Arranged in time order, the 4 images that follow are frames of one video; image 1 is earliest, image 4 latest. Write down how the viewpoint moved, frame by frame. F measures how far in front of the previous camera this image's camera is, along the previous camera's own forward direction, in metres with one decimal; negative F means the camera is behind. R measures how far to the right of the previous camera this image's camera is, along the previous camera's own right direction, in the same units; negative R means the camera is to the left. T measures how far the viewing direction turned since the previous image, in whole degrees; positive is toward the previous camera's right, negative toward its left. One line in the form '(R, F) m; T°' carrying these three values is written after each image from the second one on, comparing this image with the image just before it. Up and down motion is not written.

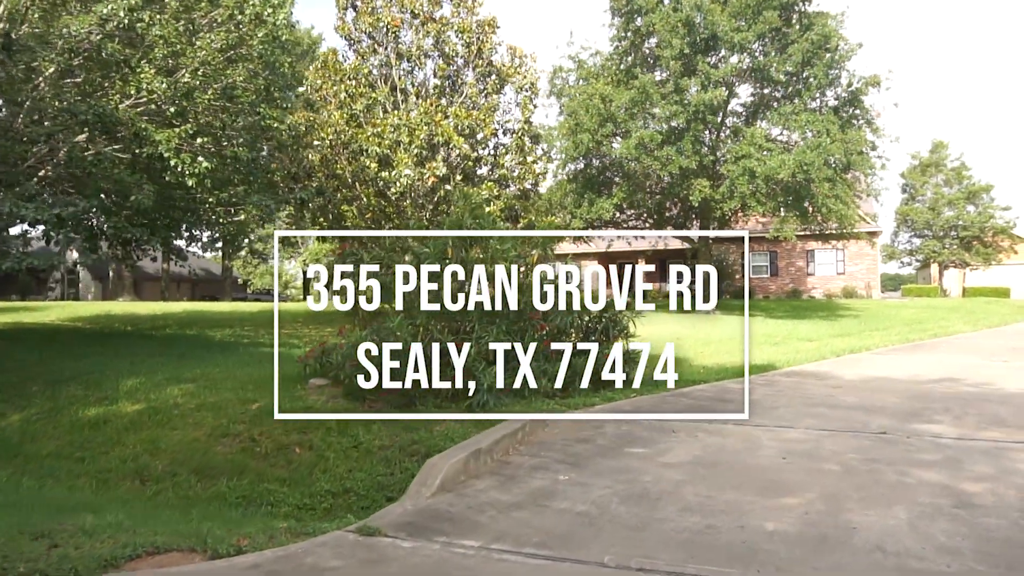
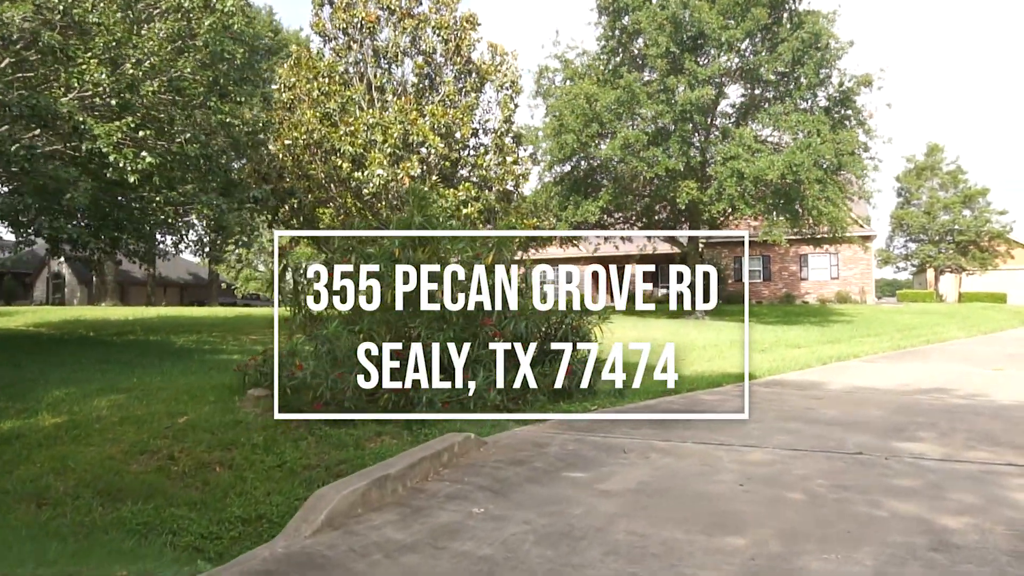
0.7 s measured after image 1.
(+0.5, +0.7) m; 0°
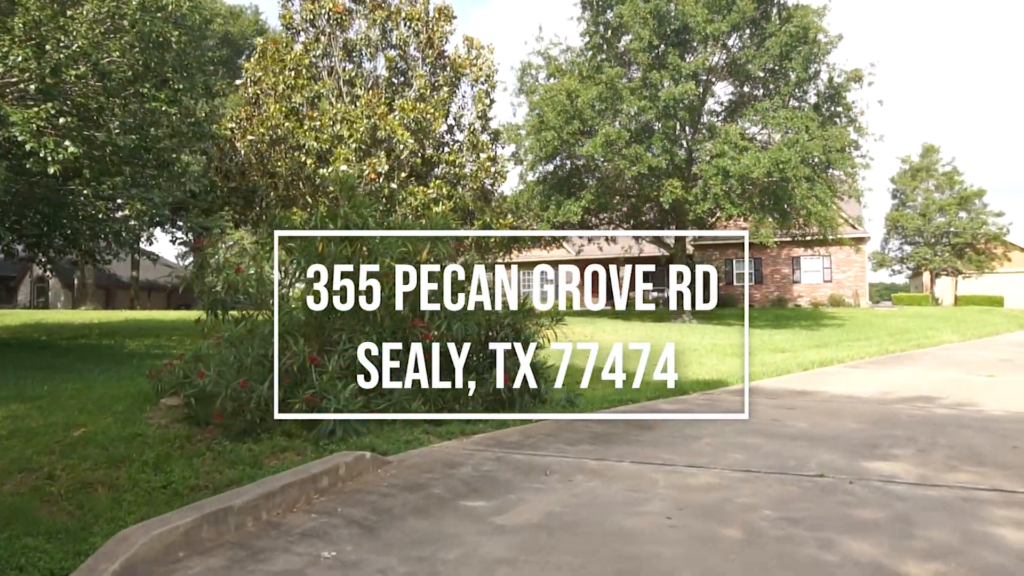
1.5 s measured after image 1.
(+0.6, +0.9) m; 0°
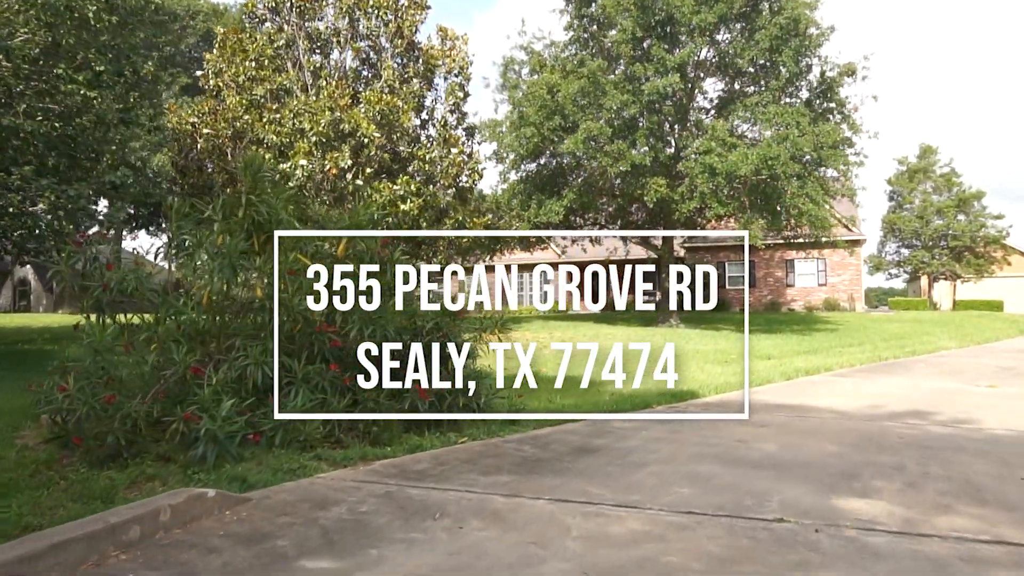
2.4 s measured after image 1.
(+0.6, +1.1) m; 0°
